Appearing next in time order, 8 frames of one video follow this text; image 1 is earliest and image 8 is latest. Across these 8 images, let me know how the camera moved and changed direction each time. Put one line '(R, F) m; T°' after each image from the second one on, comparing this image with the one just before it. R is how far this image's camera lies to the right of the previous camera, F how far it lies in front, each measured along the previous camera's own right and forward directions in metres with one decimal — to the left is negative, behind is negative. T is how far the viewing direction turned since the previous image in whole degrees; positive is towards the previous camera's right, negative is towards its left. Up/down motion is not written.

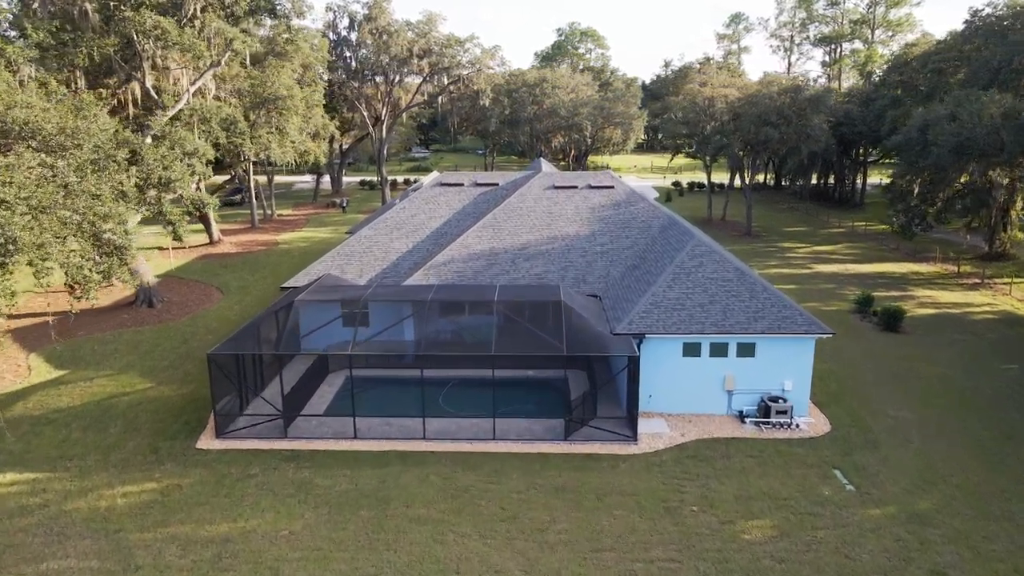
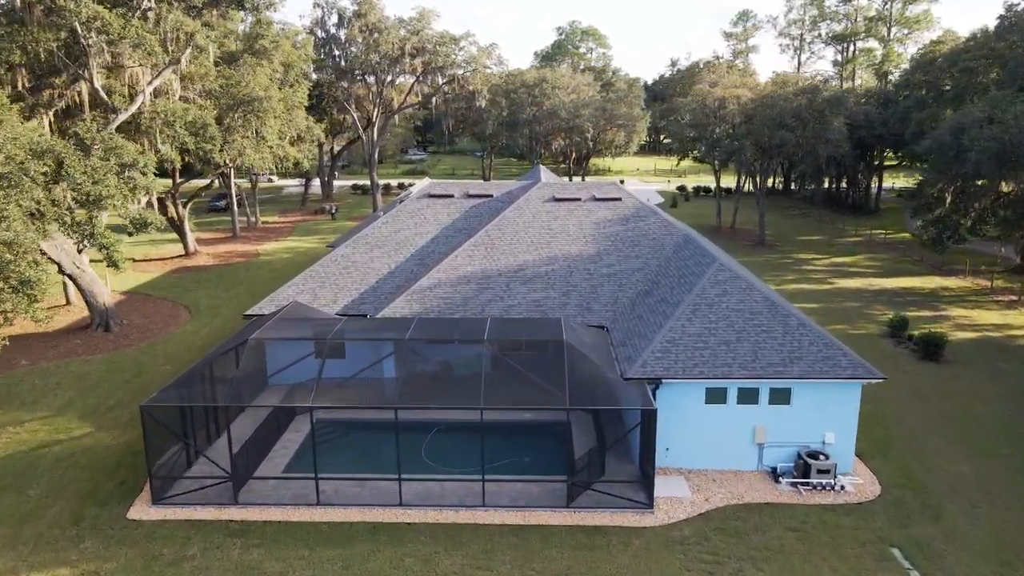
(+0.2, +2.9) m; 0°
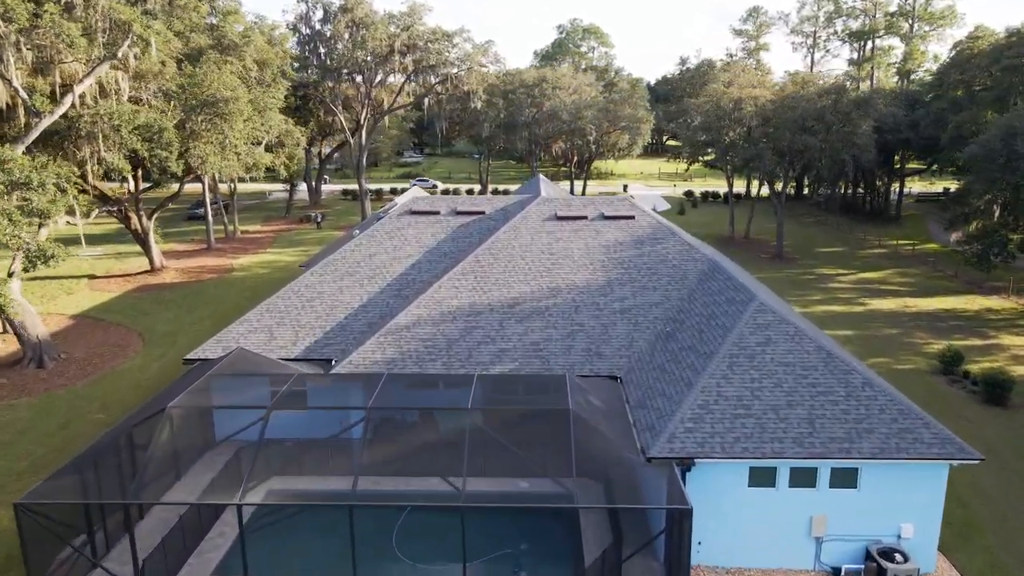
(+0.2, +3.6) m; 0°
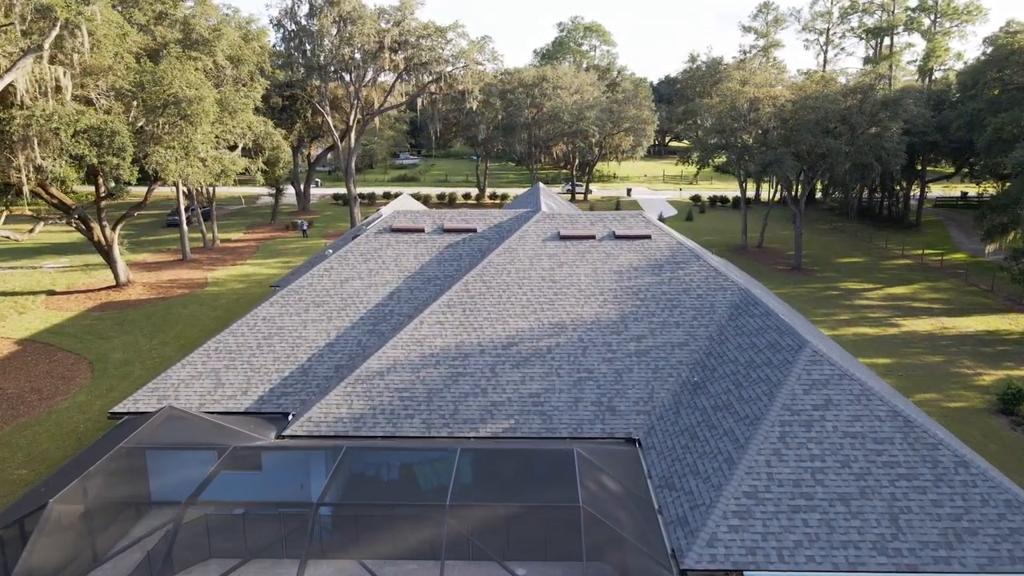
(+0.1, +3.1) m; 0°
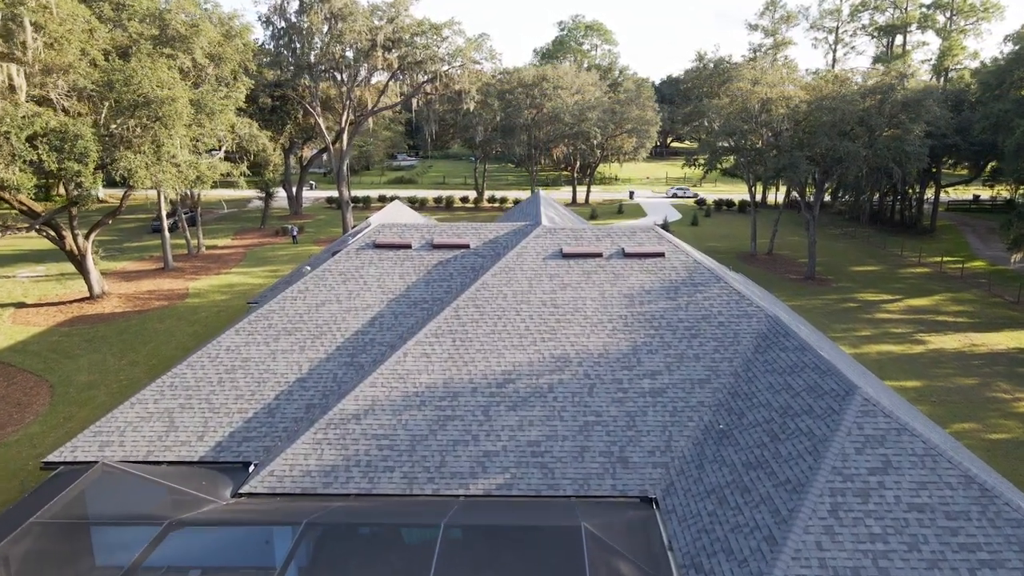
(+0.1, +2.0) m; 0°
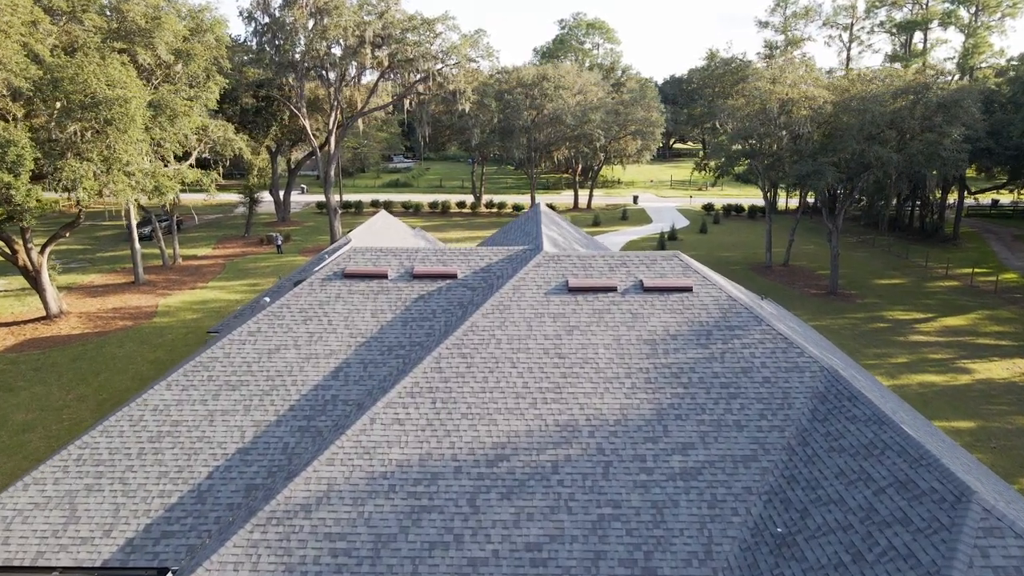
(+0.1, +2.9) m; 0°
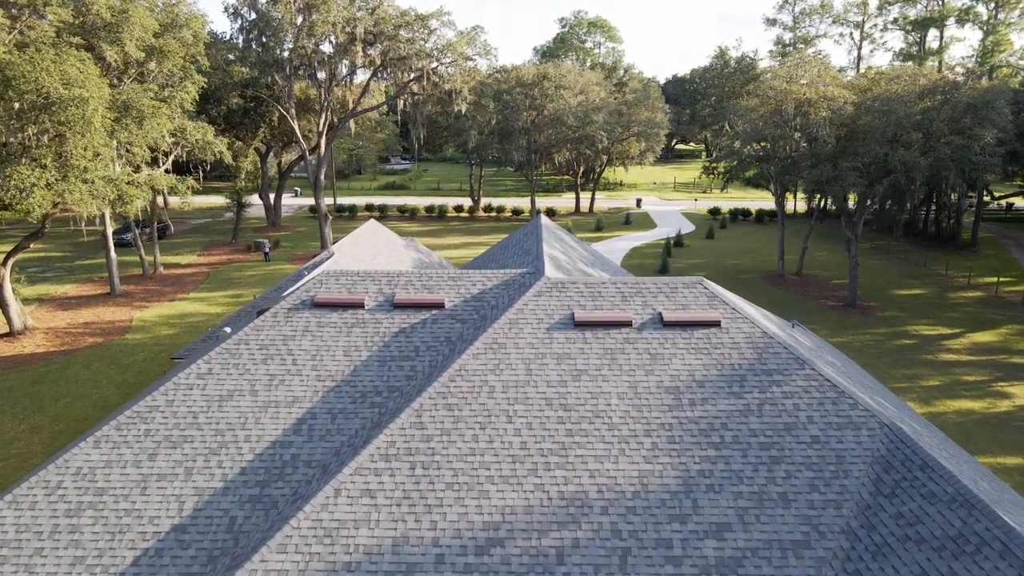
(+0.1, +2.1) m; 0°
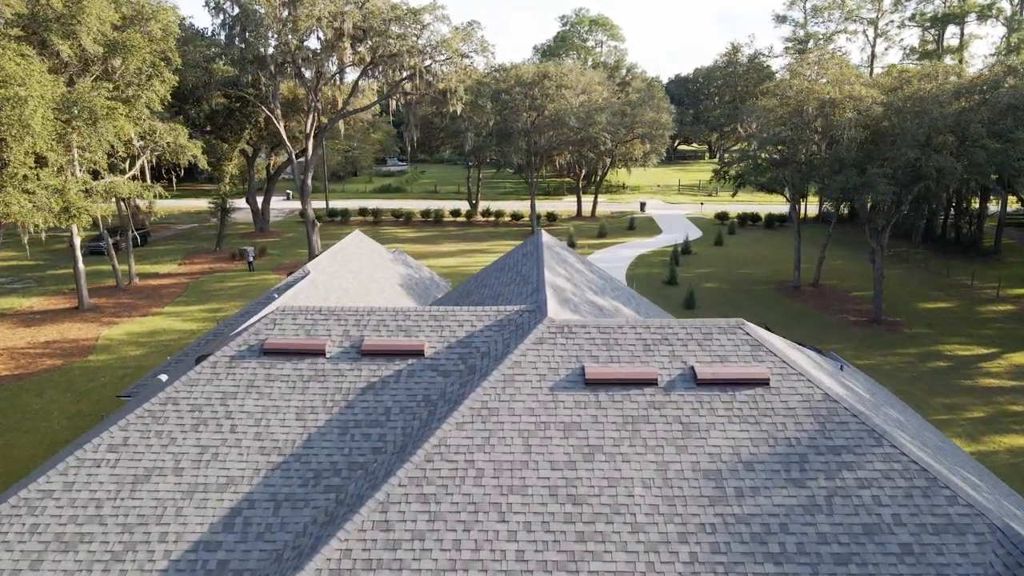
(+0.1, +2.4) m; 0°
